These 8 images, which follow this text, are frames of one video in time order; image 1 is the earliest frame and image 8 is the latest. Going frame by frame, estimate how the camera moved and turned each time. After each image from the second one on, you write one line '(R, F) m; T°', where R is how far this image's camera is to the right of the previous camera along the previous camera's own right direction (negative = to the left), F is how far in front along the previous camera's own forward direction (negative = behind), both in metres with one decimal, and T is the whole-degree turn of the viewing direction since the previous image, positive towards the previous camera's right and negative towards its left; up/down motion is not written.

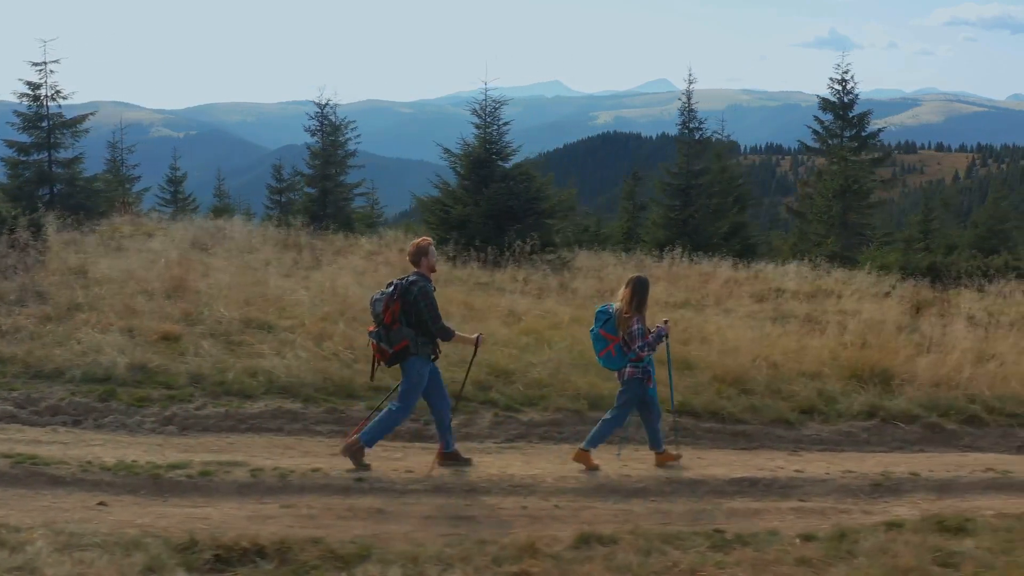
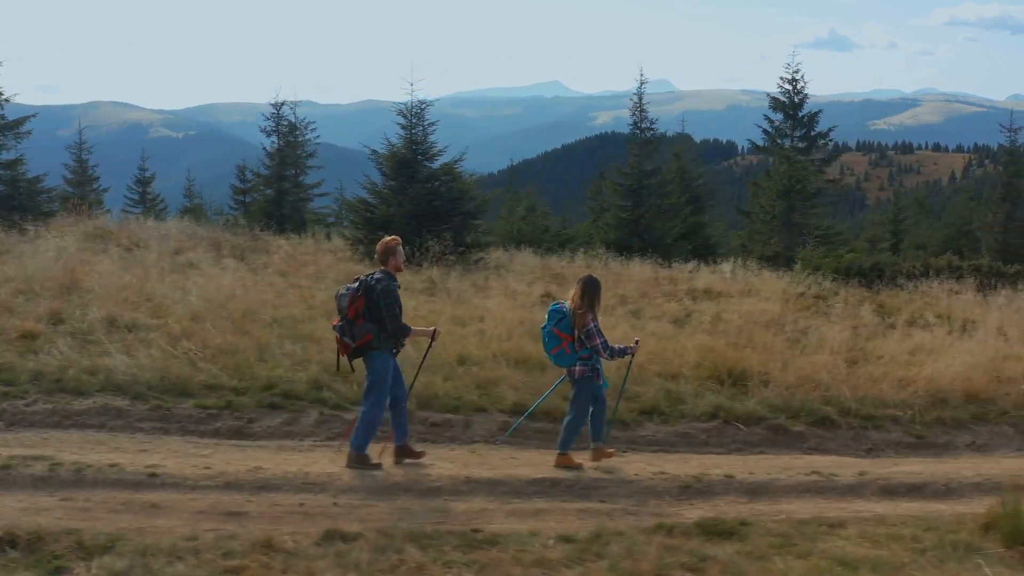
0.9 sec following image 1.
(+1.4, 0.0) m; -2°
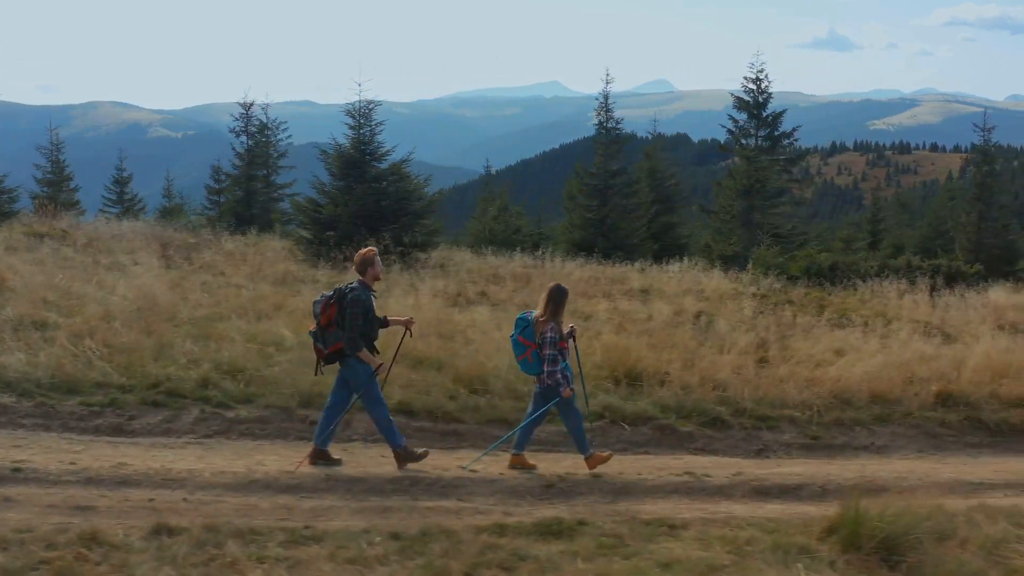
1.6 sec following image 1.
(+1.0, 0.0) m; -1°
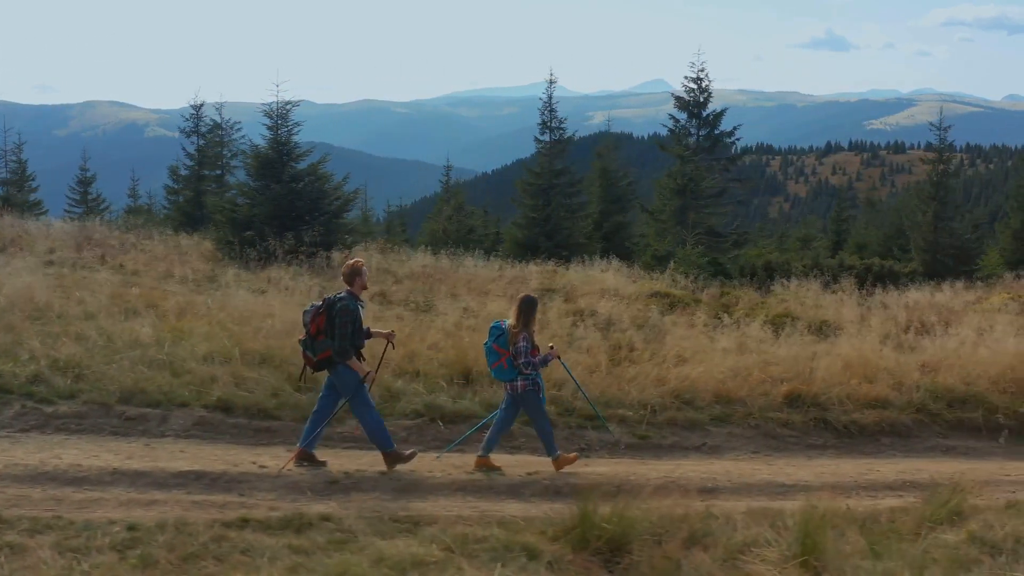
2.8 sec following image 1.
(+1.6, -0.1) m; -2°
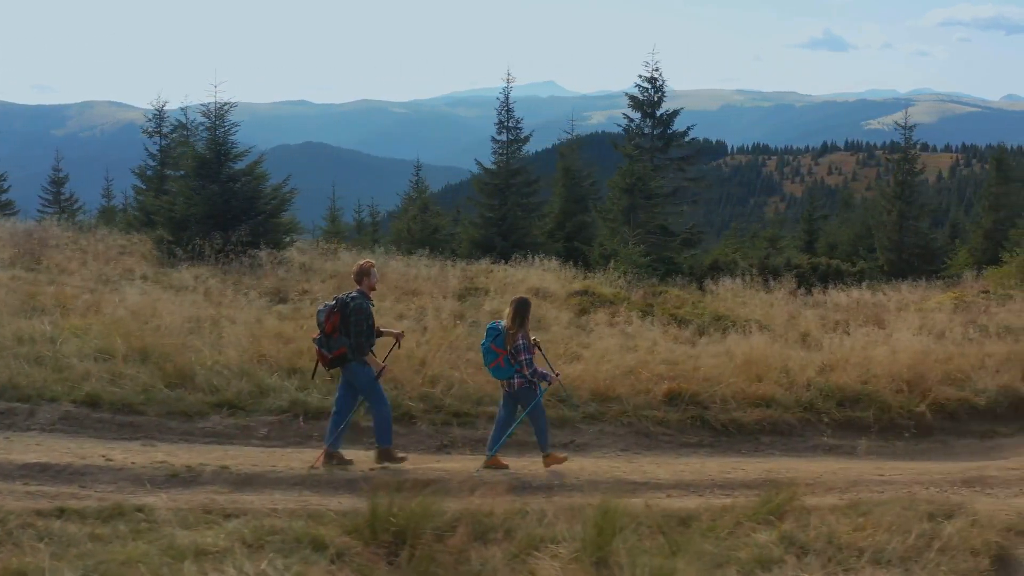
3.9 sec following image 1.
(+1.2, -0.1) m; -2°
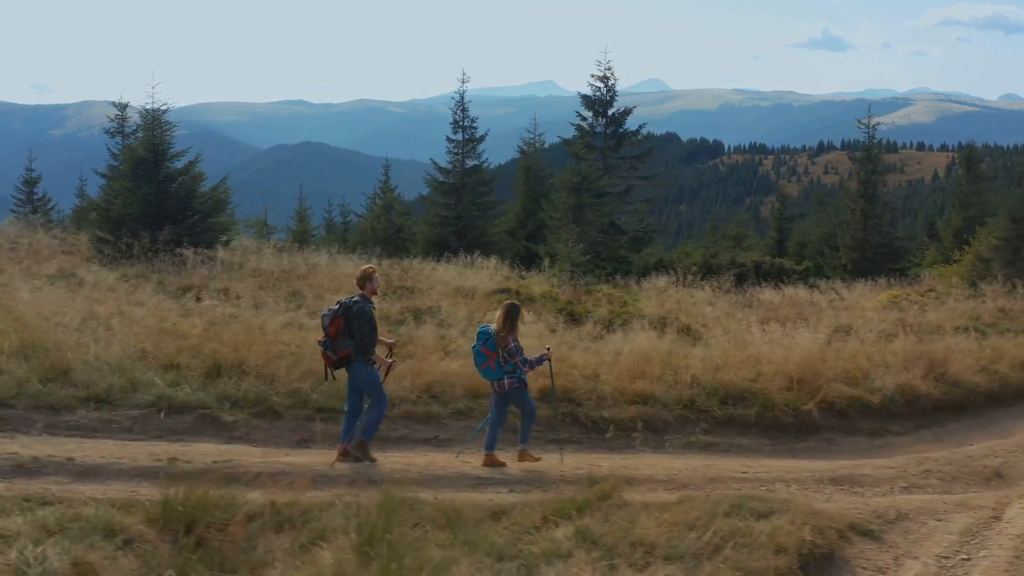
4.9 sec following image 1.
(+1.3, -0.1) m; -2°
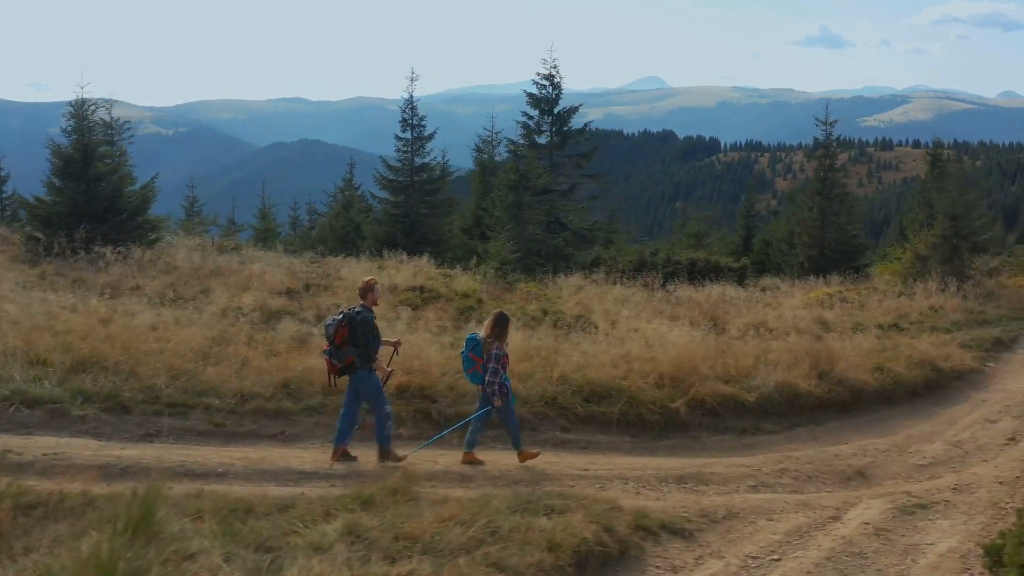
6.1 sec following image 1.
(+1.5, -0.1) m; -2°
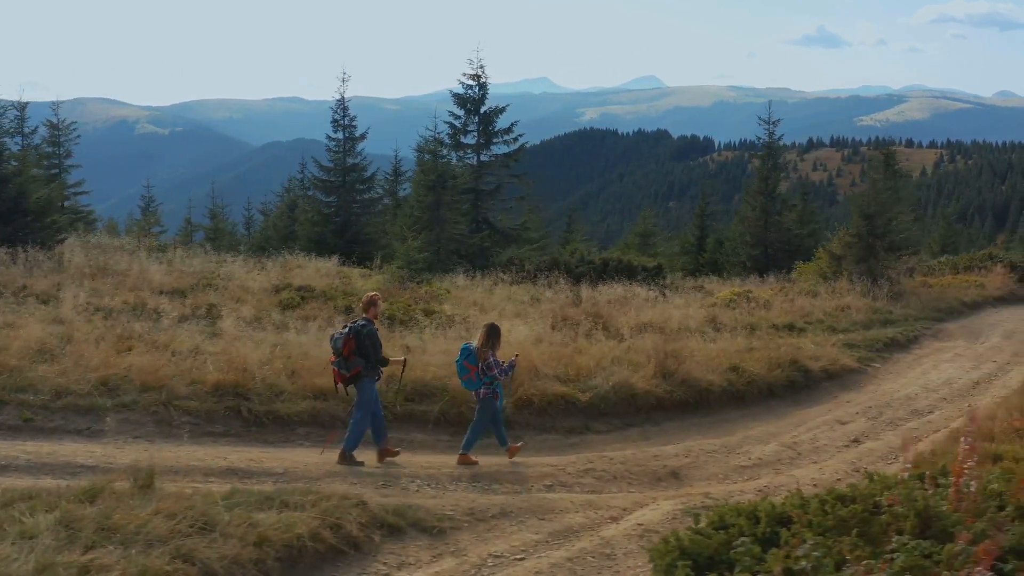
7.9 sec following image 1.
(+2.0, -0.1) m; -2°
